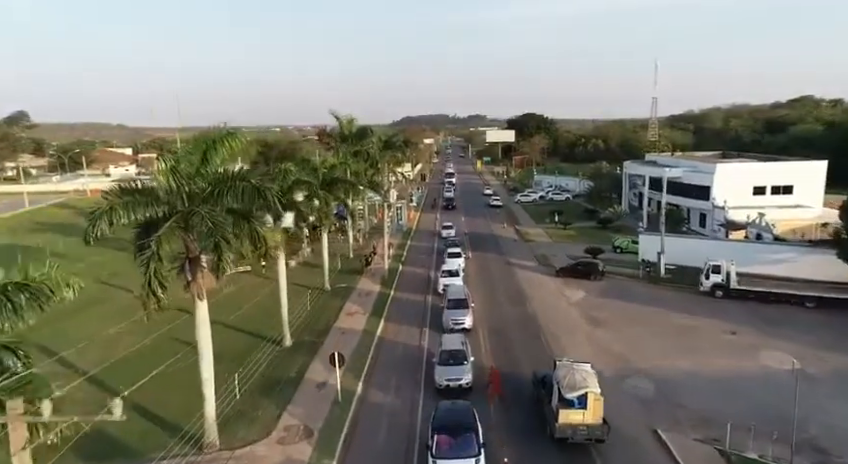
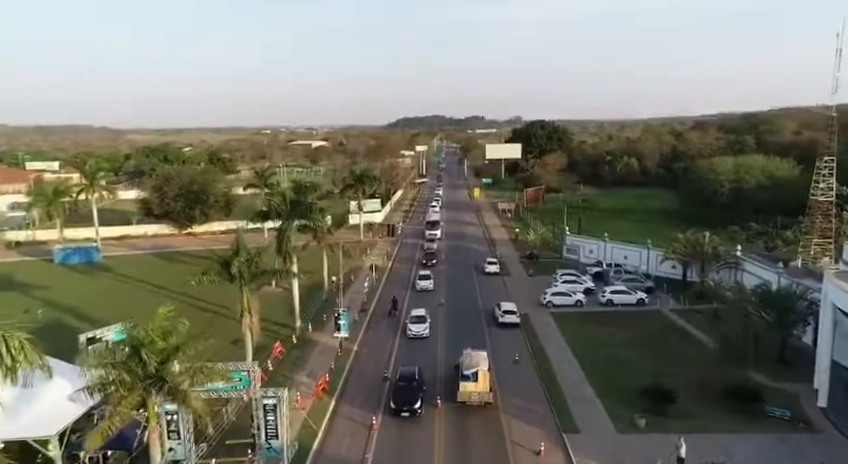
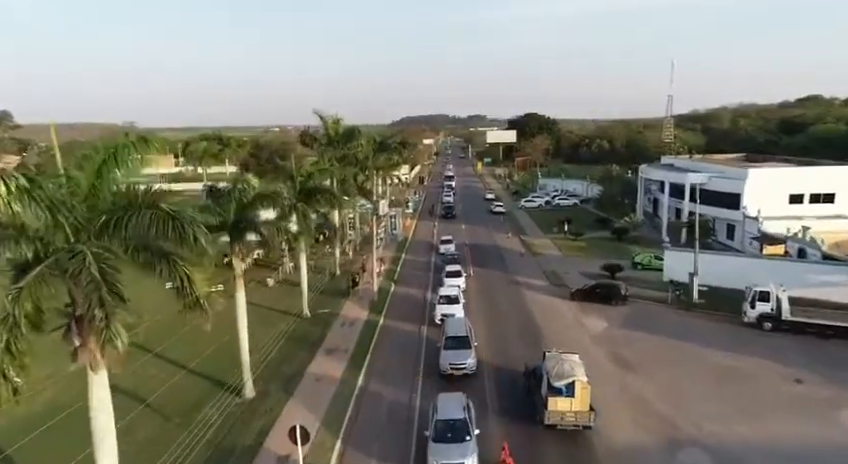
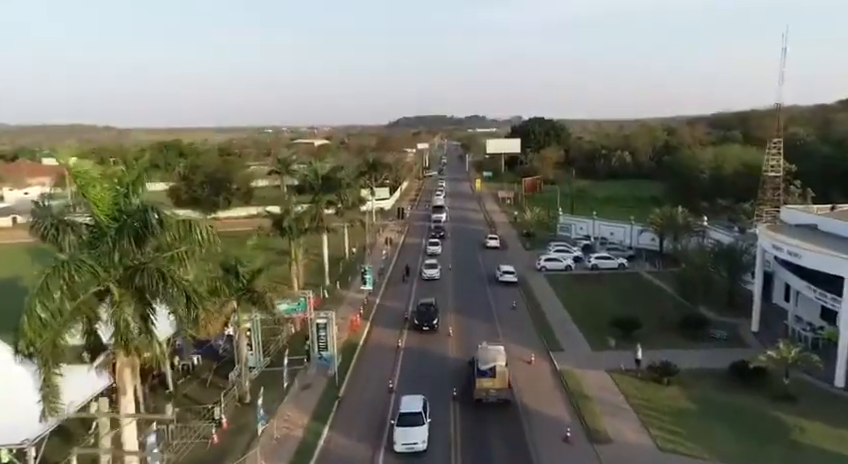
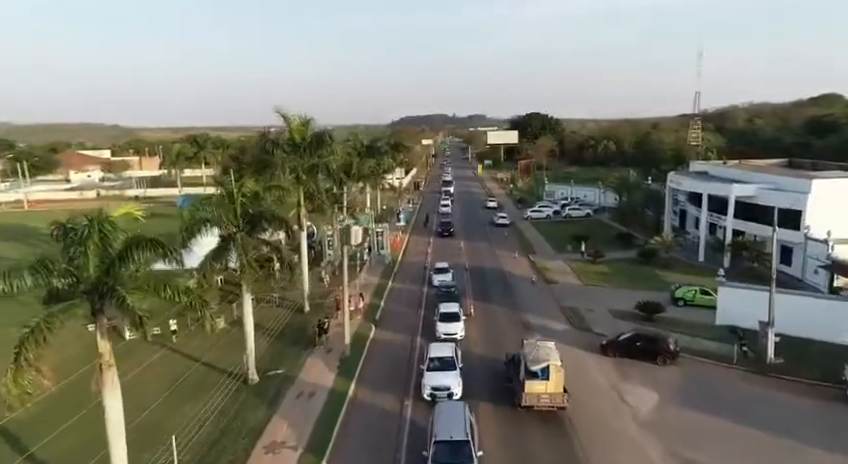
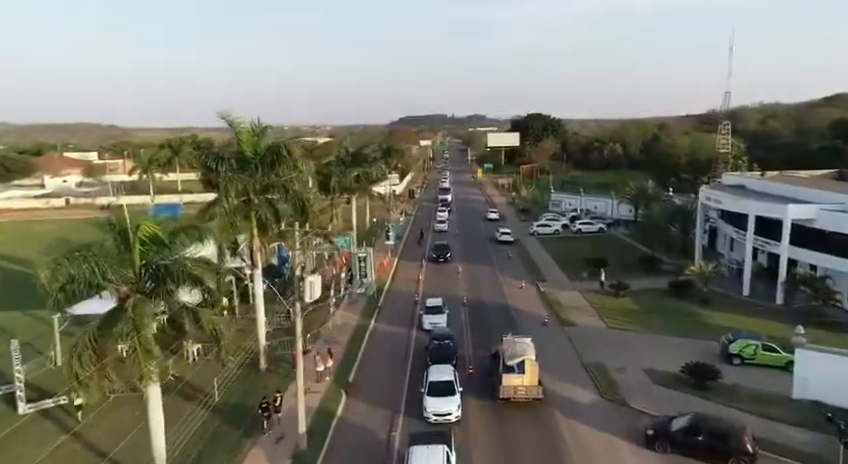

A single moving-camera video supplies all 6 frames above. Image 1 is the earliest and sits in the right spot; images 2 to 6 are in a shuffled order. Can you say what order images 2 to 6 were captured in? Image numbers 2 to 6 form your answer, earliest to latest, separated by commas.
3, 5, 6, 4, 2
